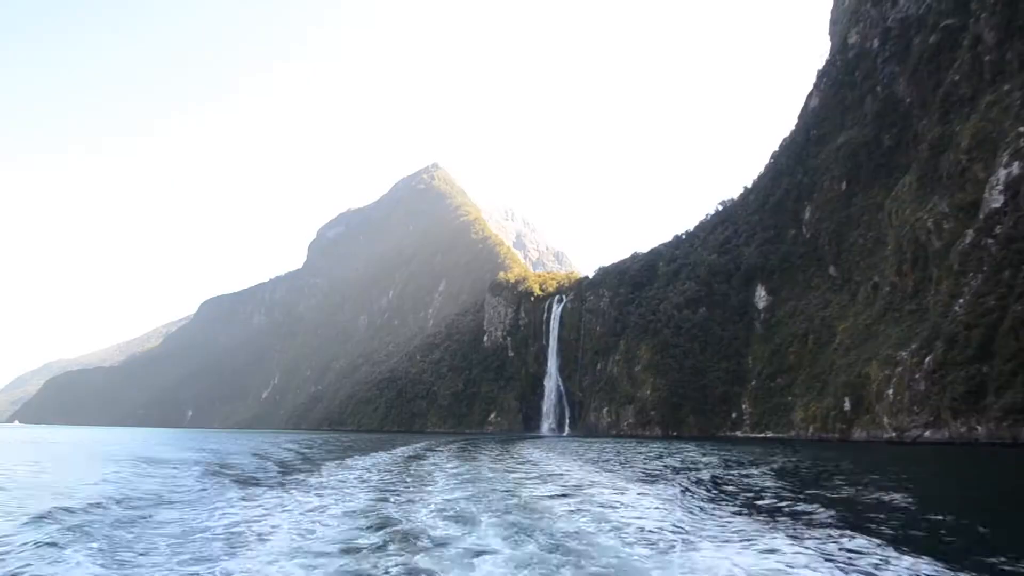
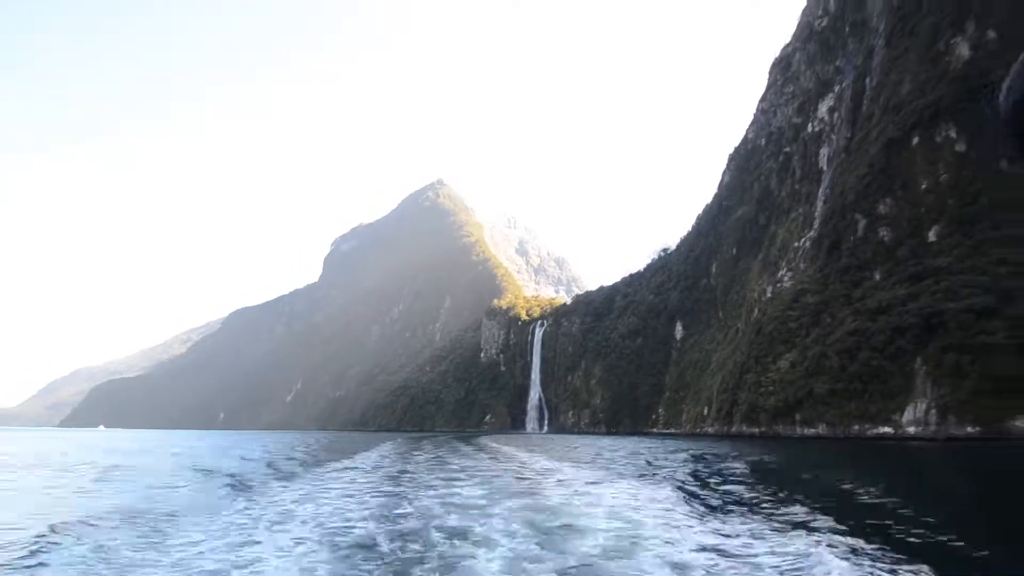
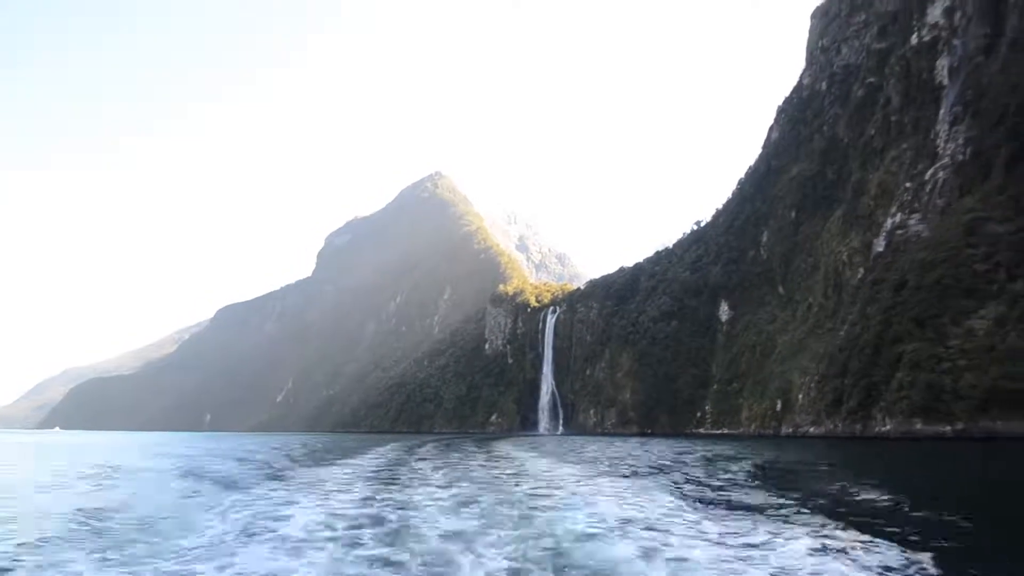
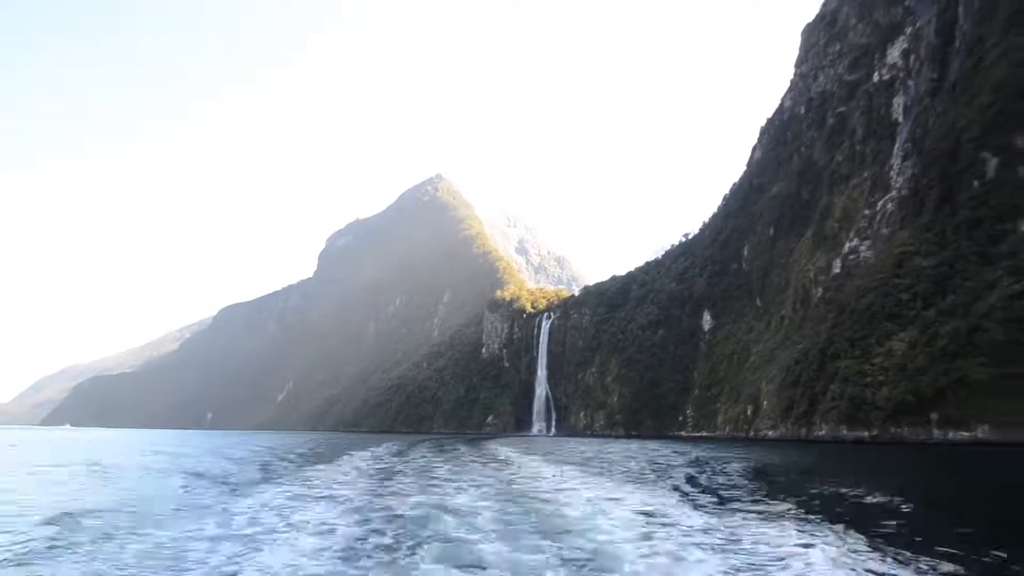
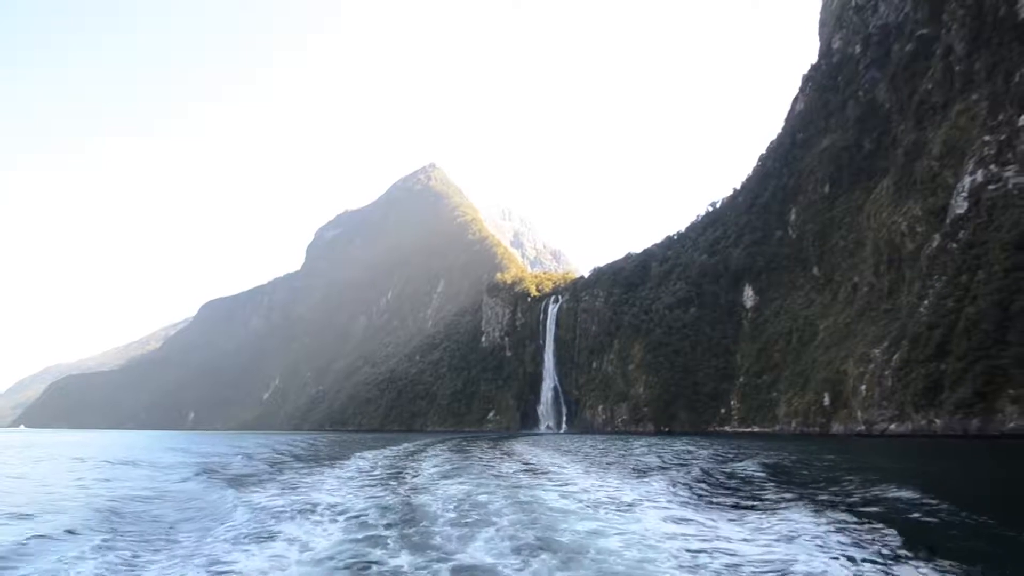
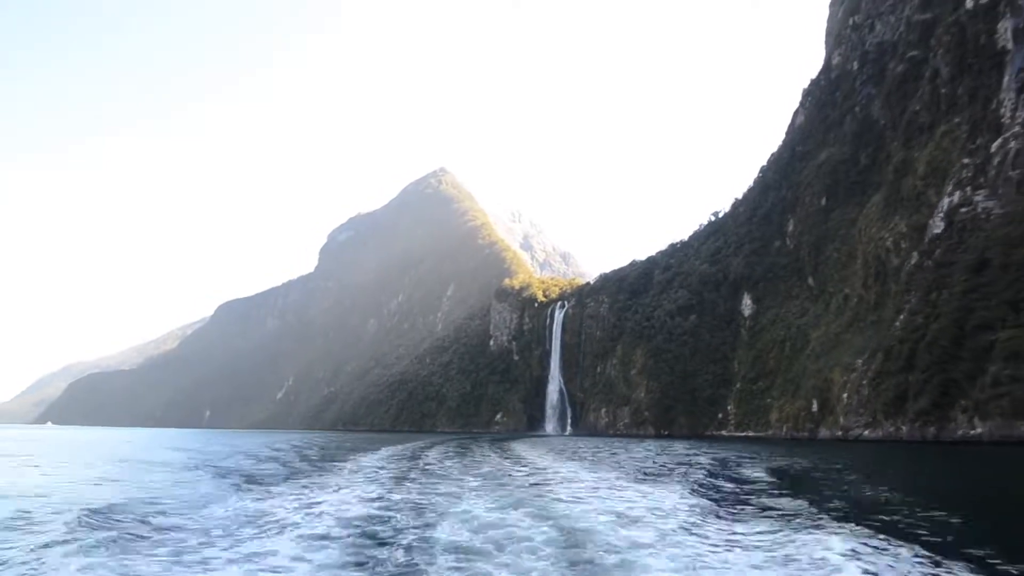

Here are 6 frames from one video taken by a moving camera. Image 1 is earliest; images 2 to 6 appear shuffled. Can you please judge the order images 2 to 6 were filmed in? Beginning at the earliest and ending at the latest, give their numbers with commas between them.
5, 6, 3, 4, 2
